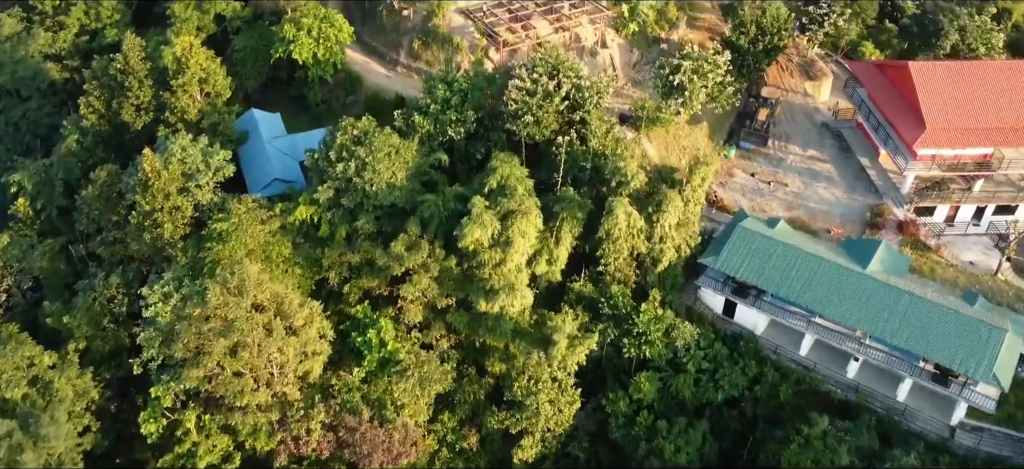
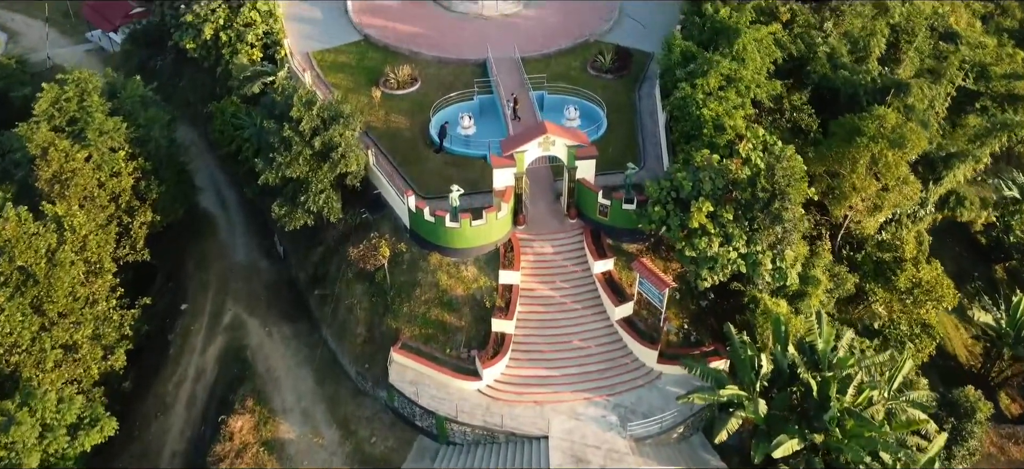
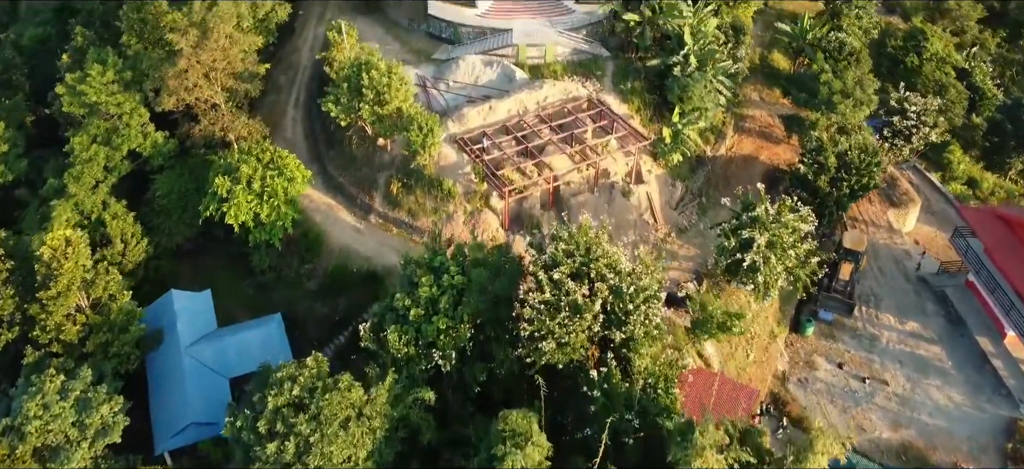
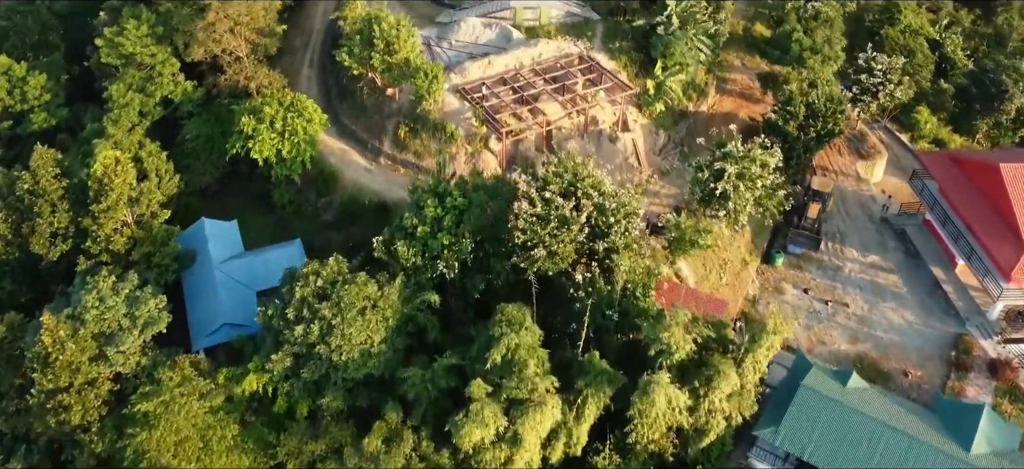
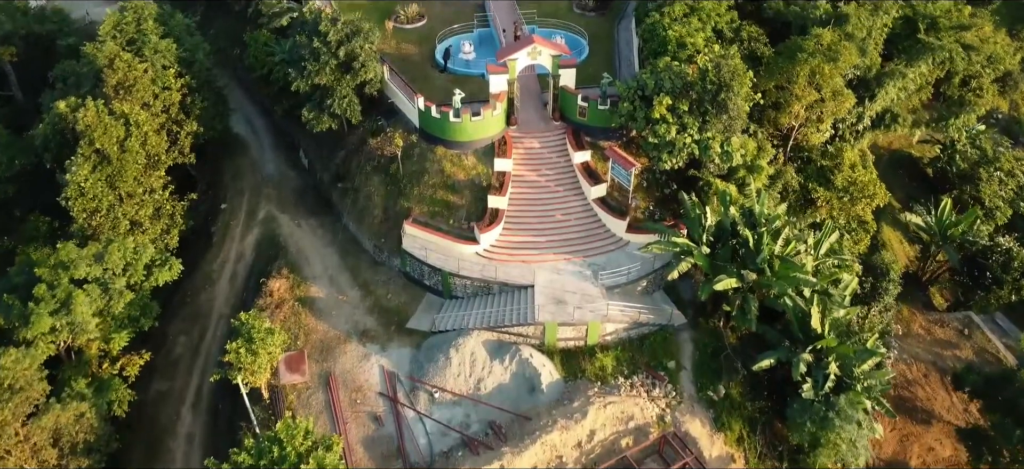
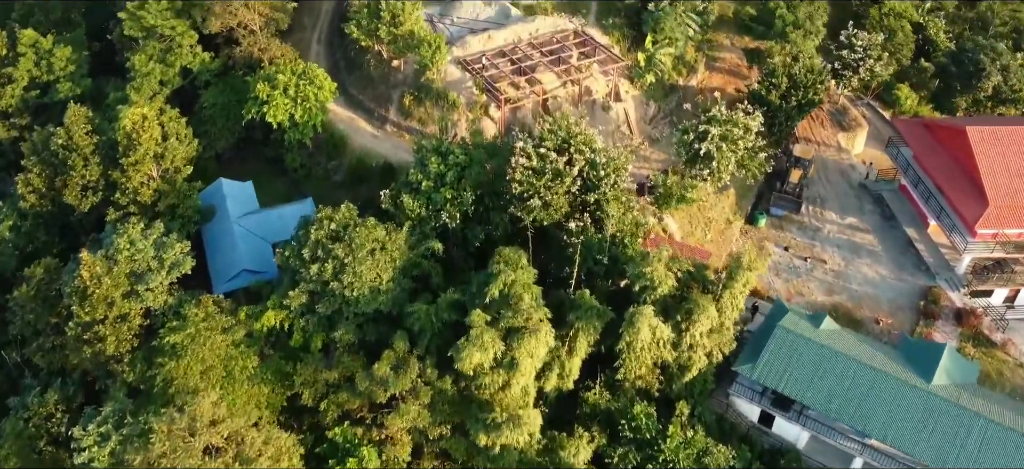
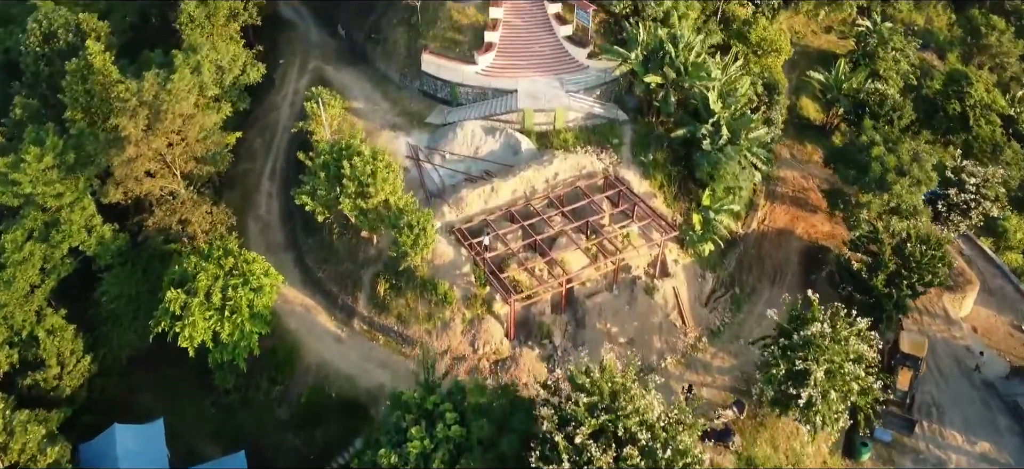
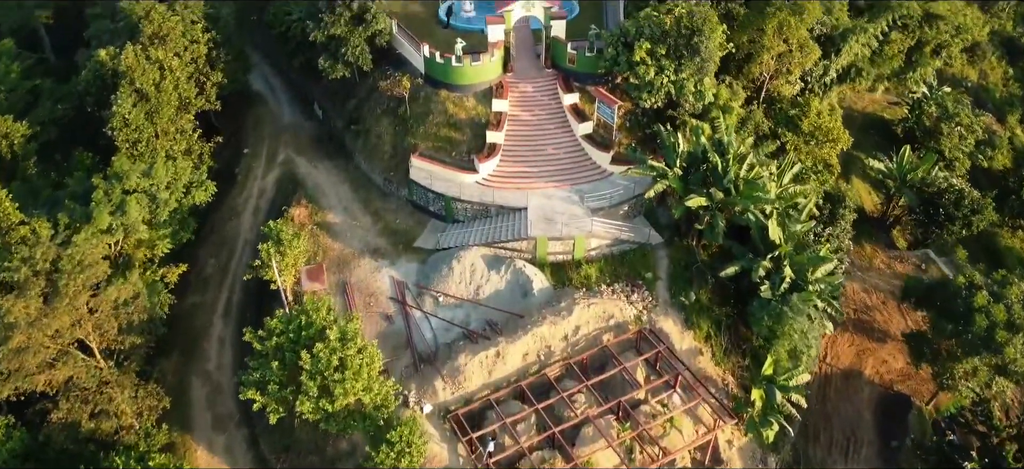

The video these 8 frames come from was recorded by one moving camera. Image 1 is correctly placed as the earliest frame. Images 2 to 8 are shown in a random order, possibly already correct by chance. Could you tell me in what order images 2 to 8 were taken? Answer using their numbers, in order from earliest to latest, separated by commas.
6, 4, 3, 7, 8, 5, 2
